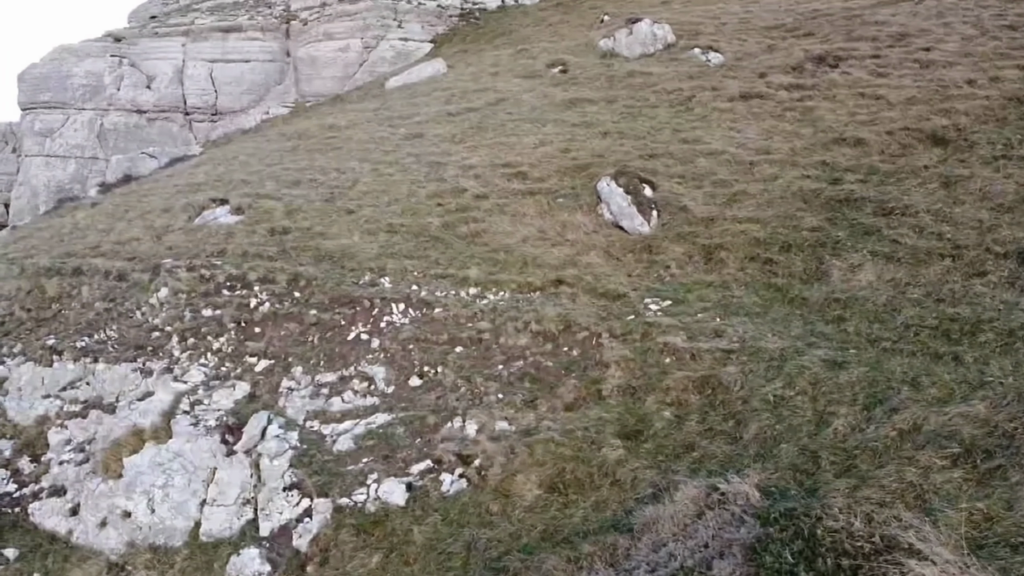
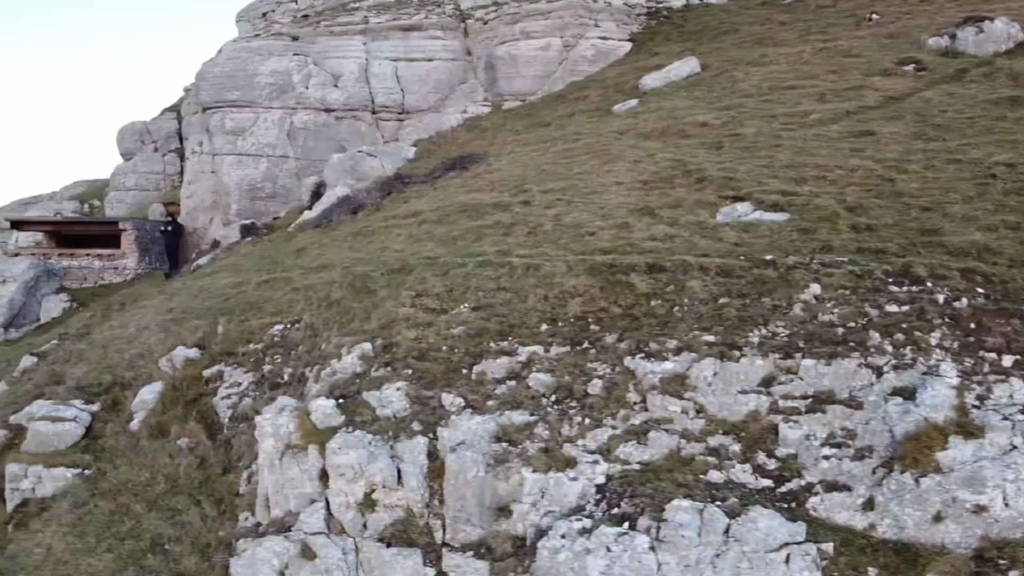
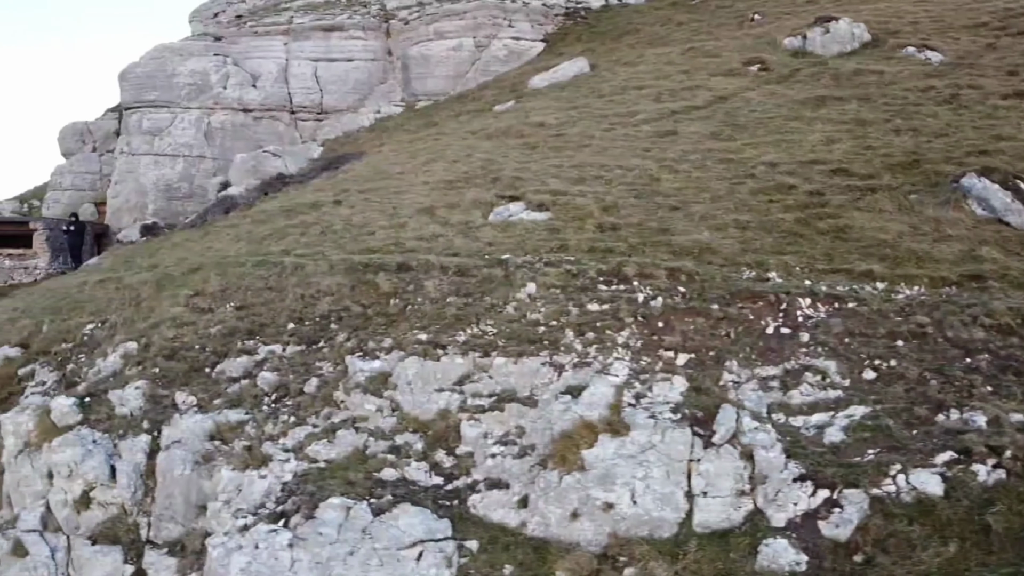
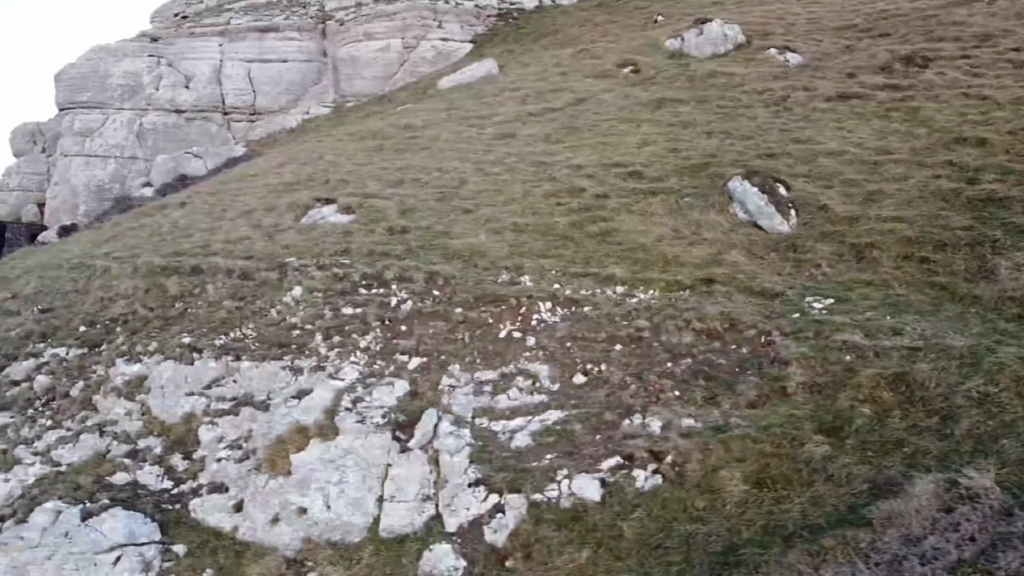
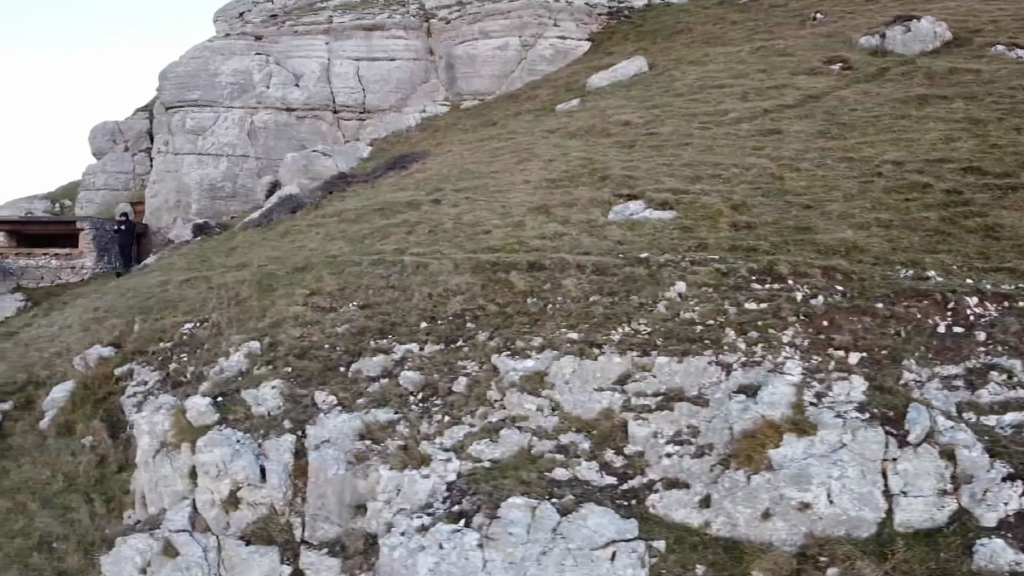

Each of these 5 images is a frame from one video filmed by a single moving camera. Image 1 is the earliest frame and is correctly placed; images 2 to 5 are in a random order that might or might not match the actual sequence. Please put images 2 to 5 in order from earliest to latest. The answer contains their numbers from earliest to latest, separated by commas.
4, 3, 5, 2
